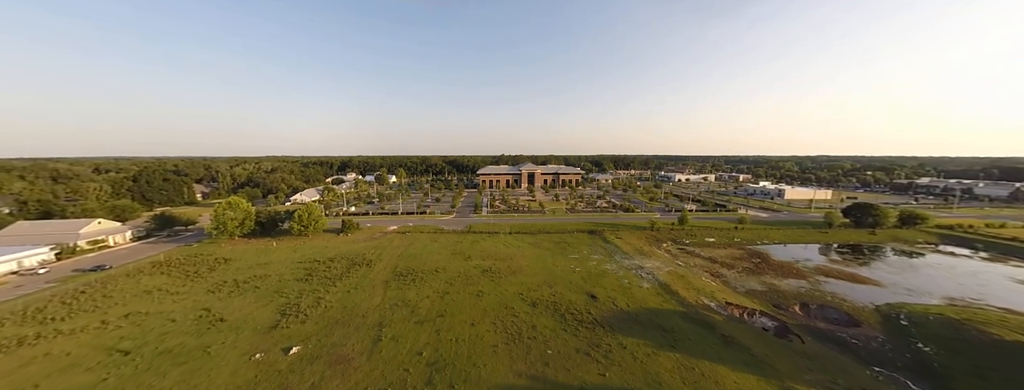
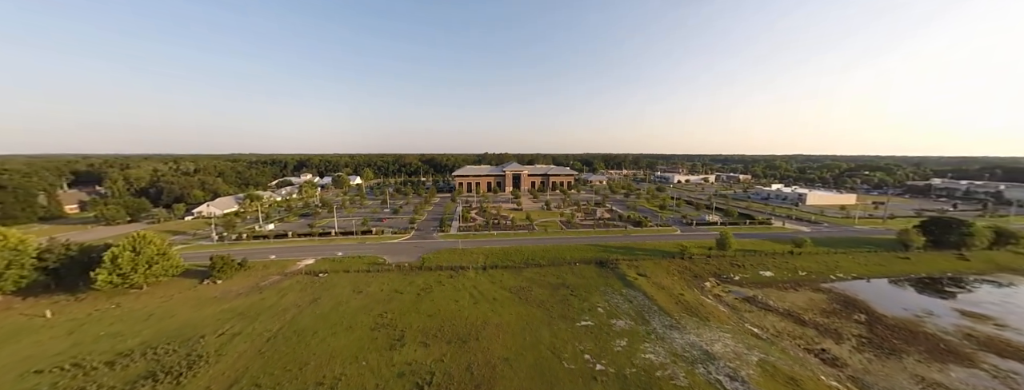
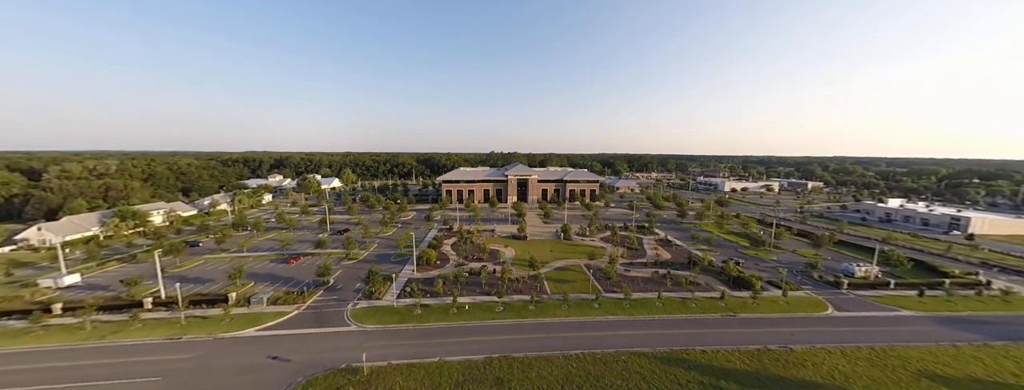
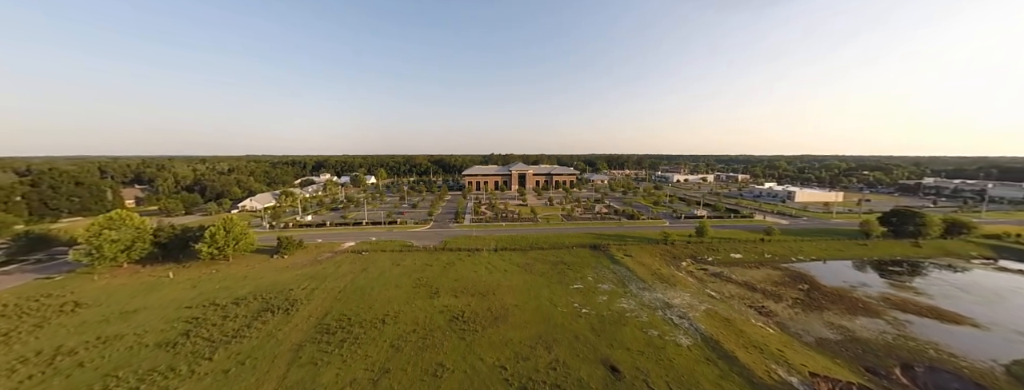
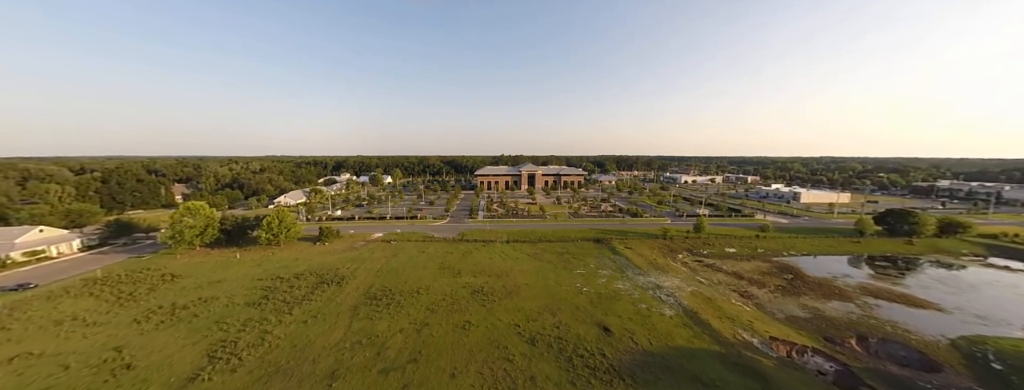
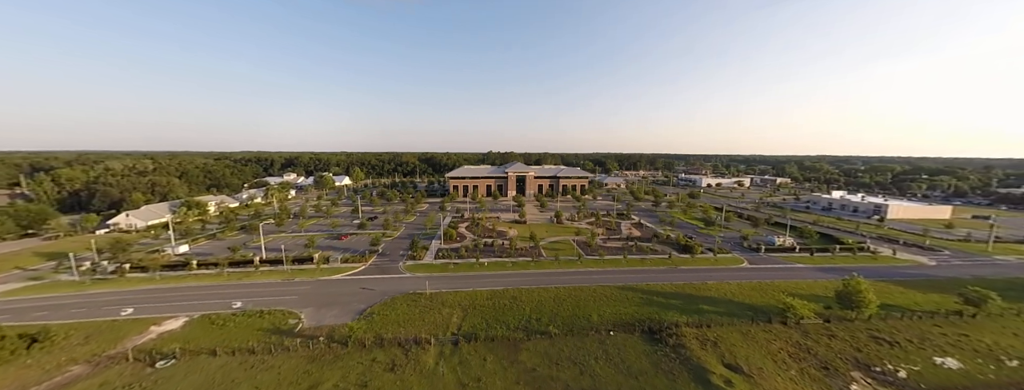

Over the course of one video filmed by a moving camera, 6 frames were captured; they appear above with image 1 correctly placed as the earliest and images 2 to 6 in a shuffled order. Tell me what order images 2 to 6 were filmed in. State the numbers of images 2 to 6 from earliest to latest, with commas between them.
5, 4, 2, 6, 3
